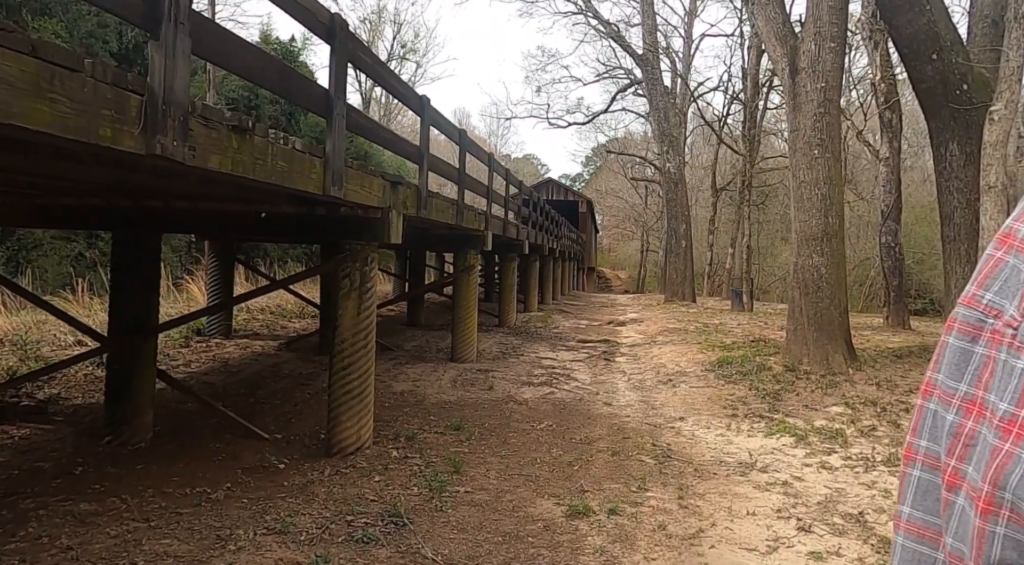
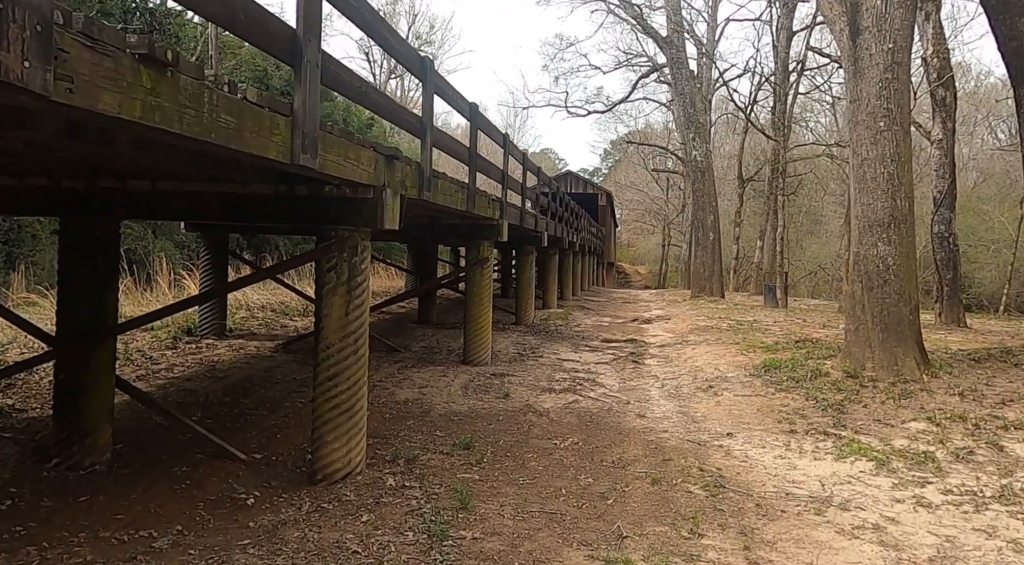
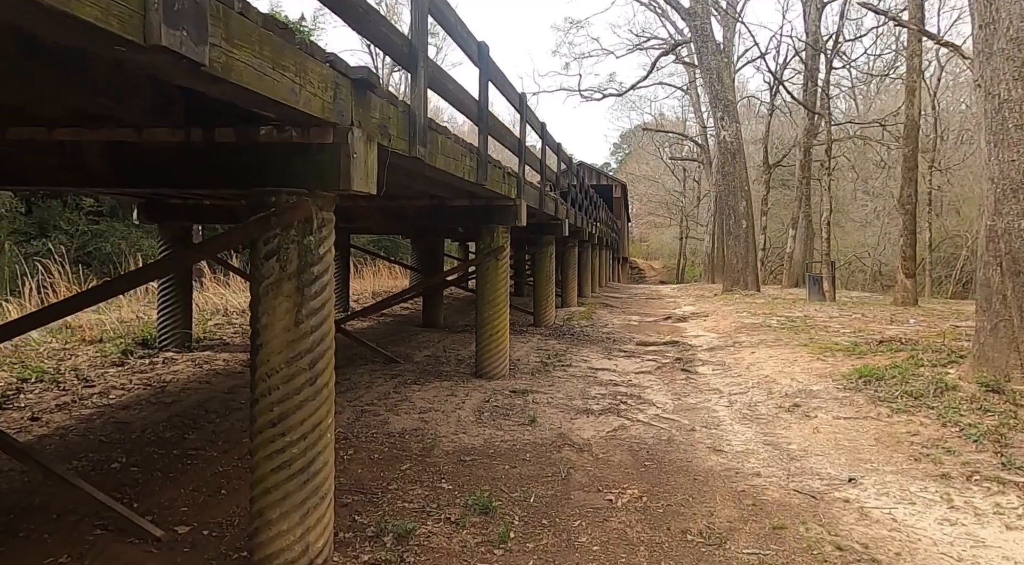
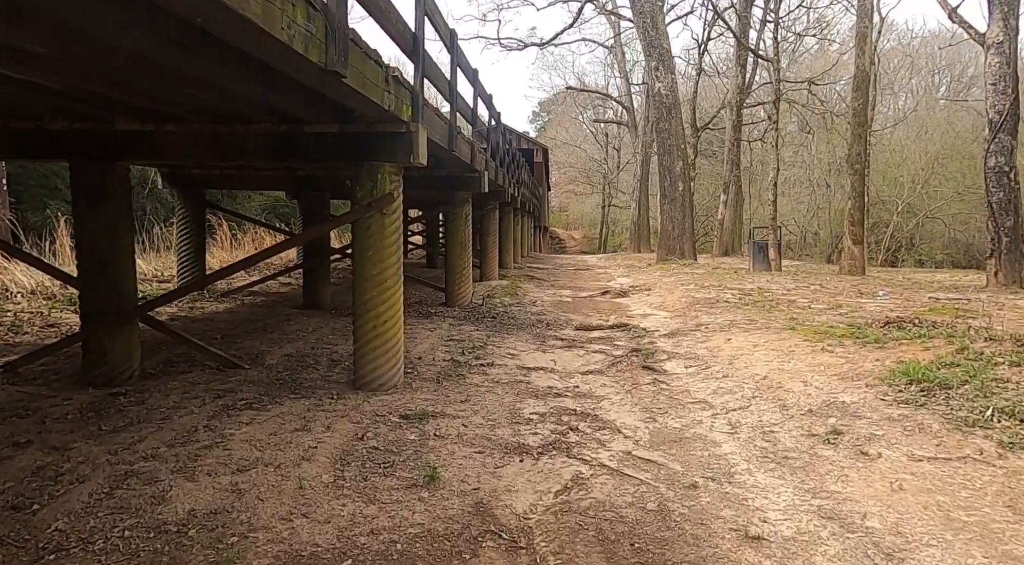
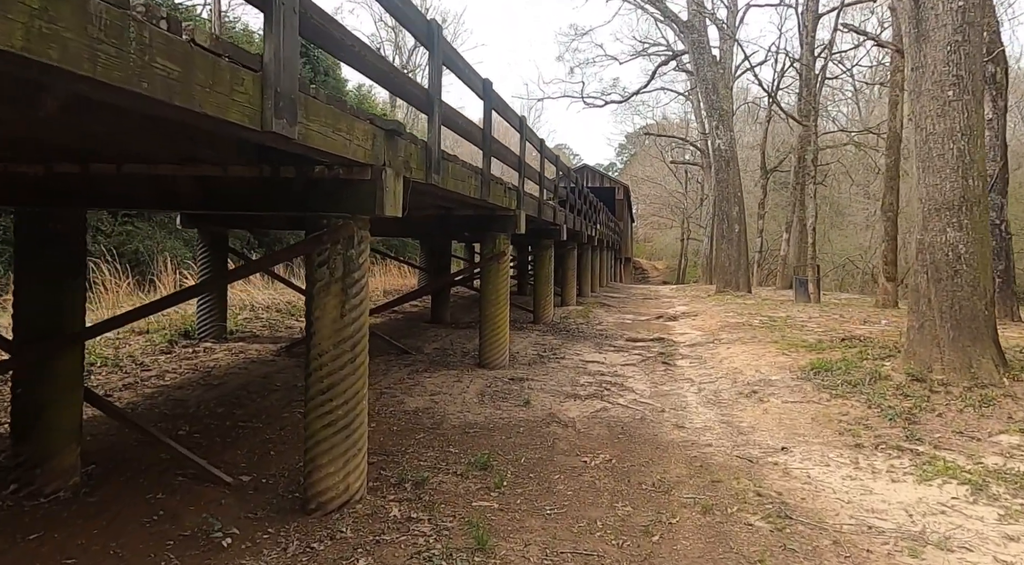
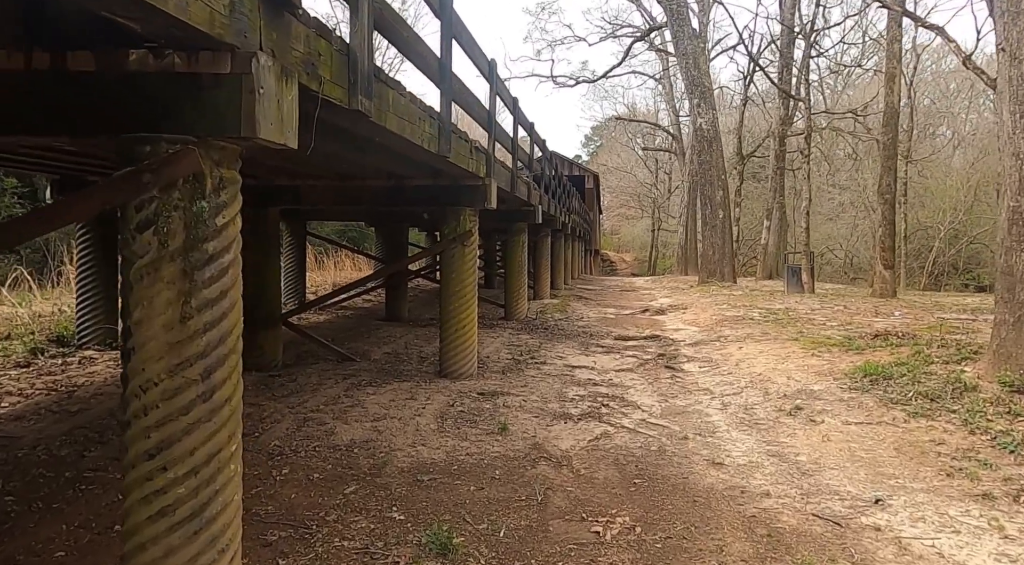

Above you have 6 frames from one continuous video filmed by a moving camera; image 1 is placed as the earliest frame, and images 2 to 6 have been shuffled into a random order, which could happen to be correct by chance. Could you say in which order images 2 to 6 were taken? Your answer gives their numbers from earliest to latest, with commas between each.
2, 5, 3, 6, 4
